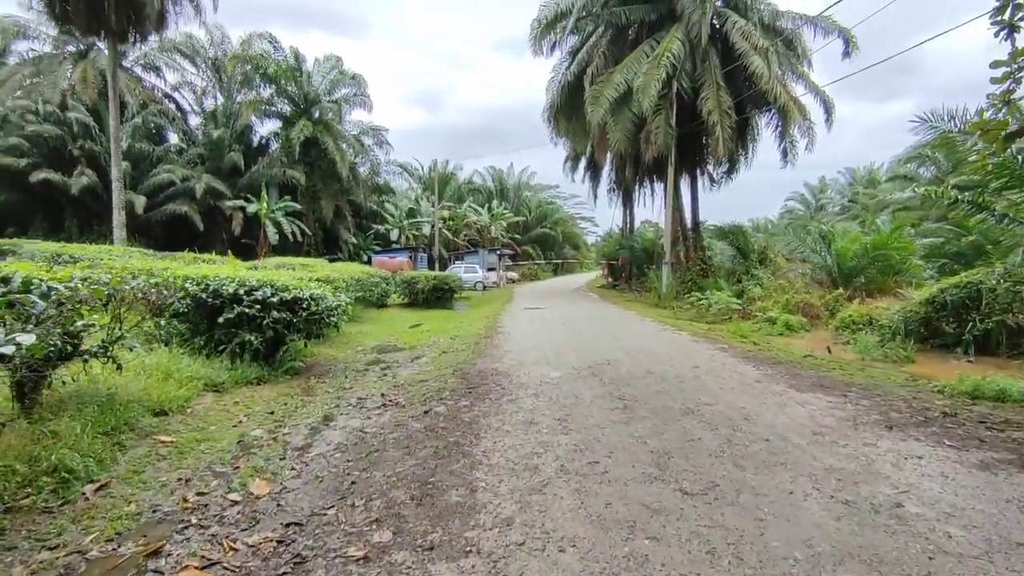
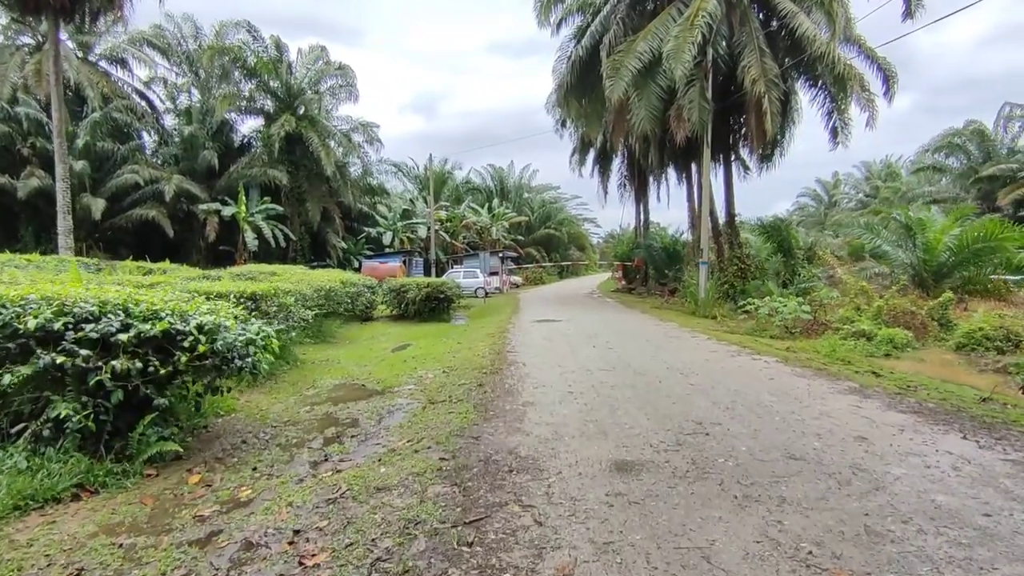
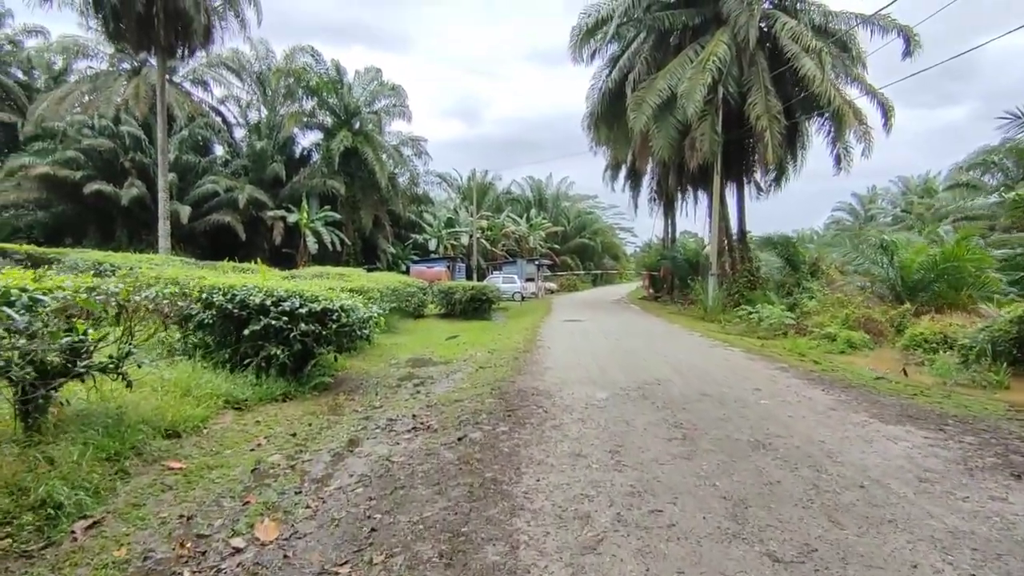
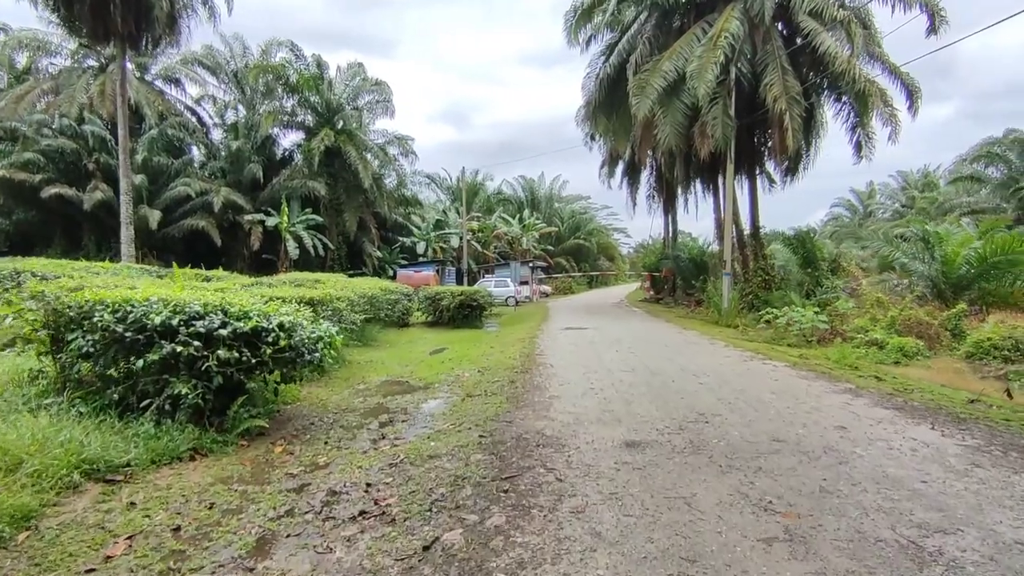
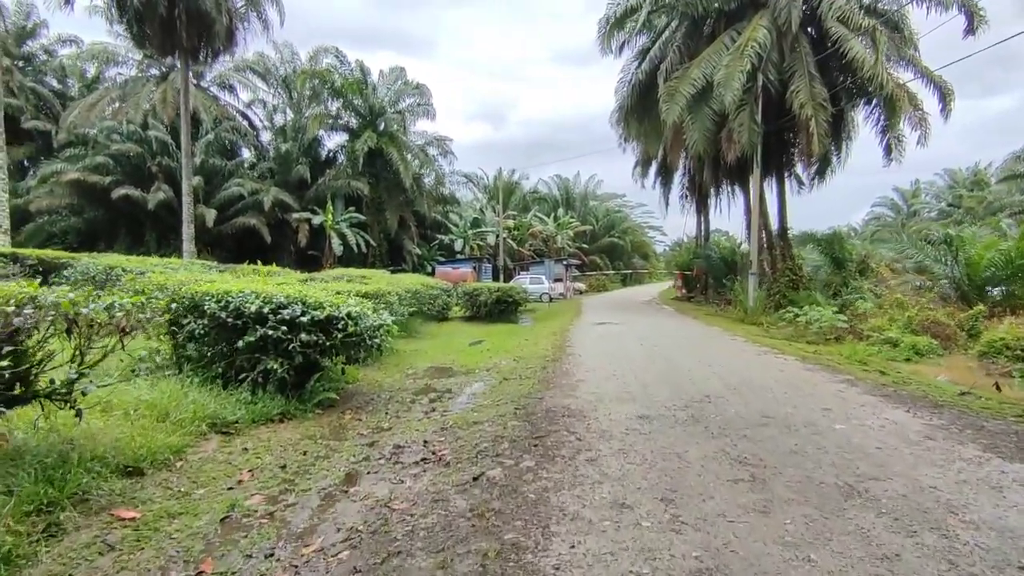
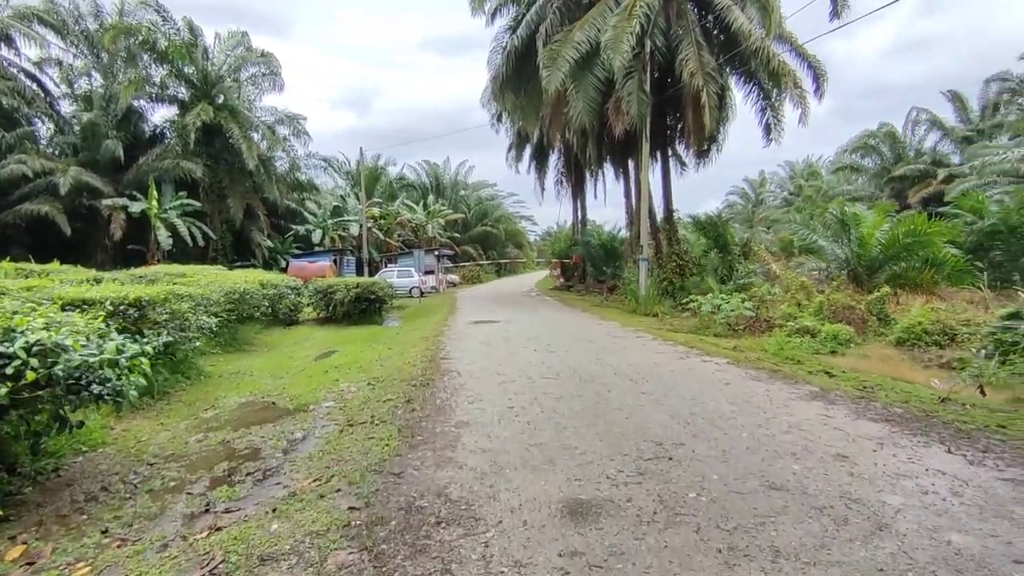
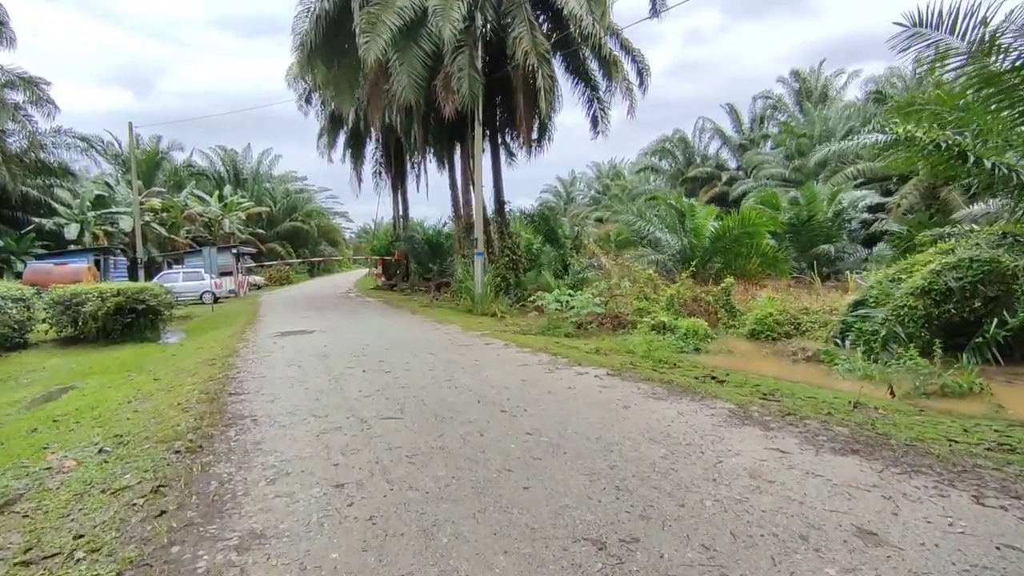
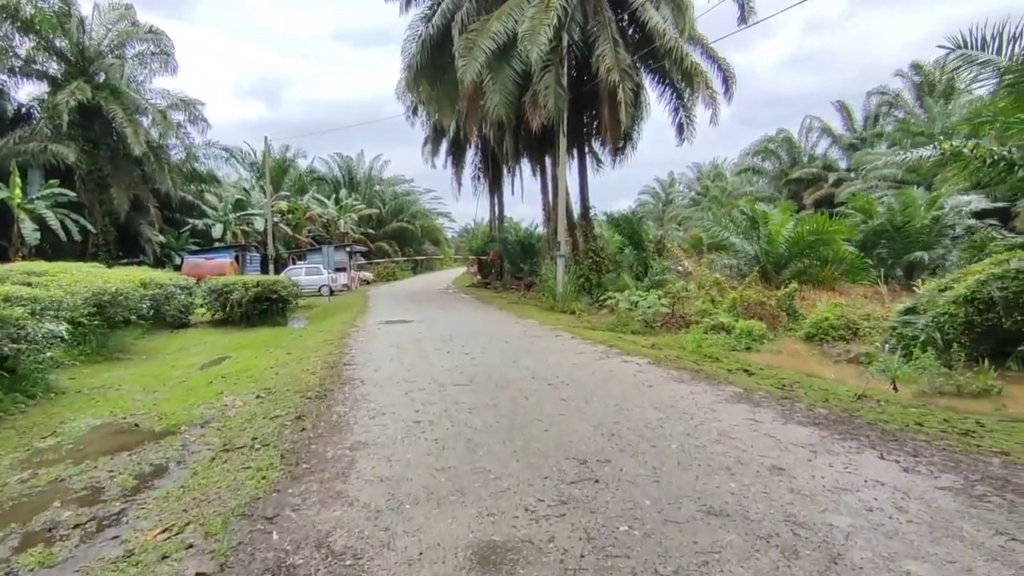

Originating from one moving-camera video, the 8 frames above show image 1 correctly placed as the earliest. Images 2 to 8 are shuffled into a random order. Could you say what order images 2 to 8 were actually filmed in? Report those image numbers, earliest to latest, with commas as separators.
3, 5, 4, 2, 6, 8, 7
